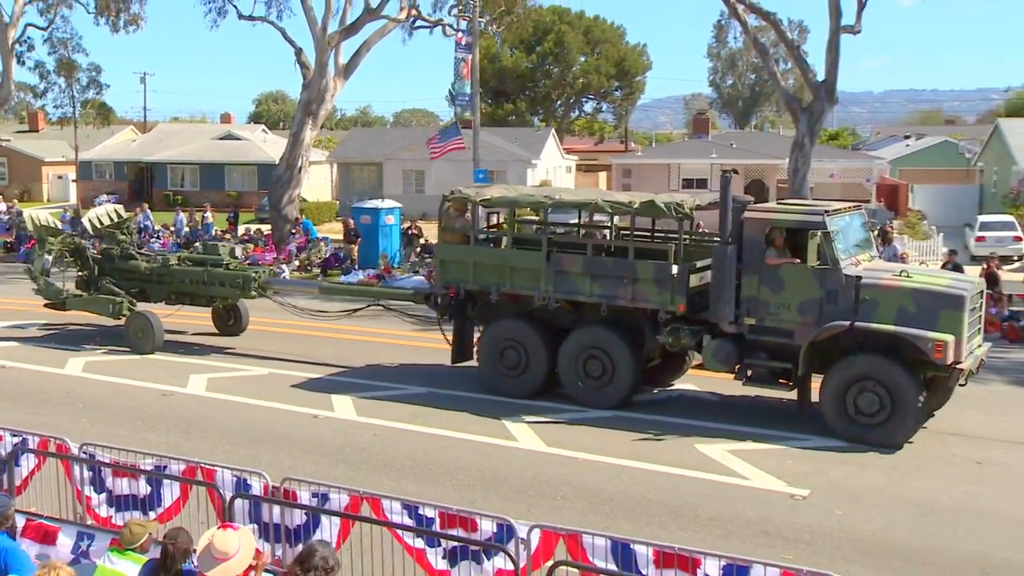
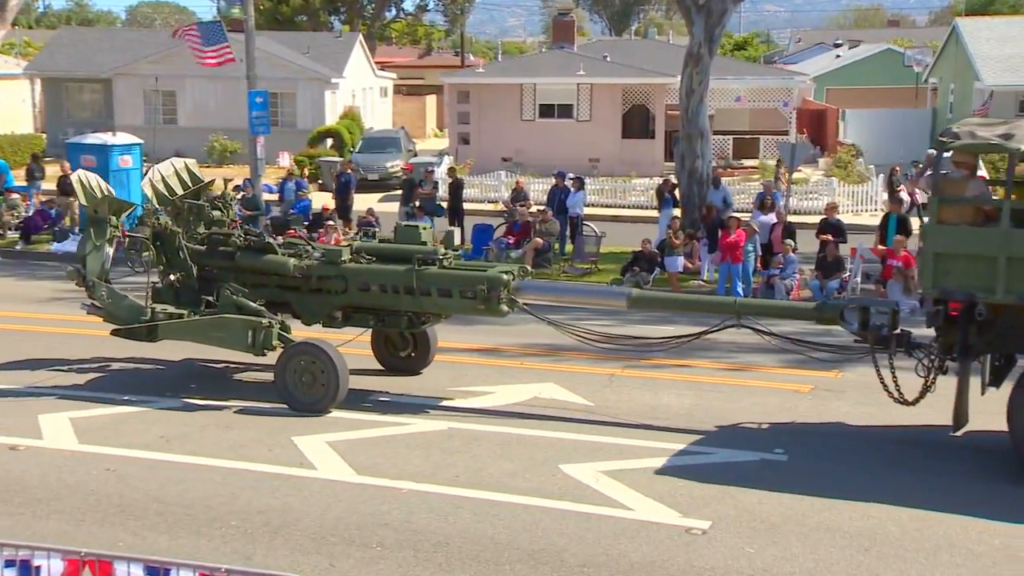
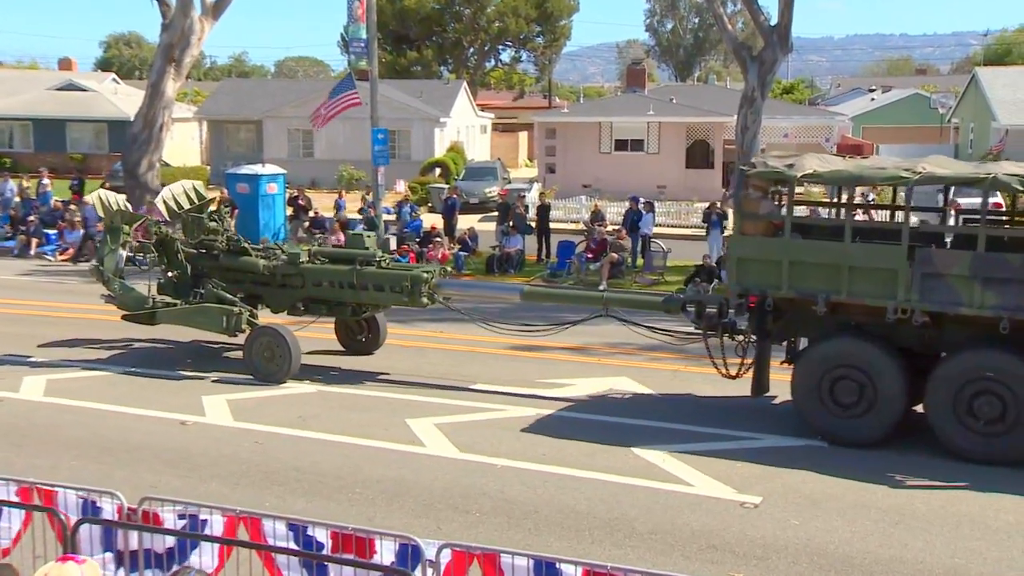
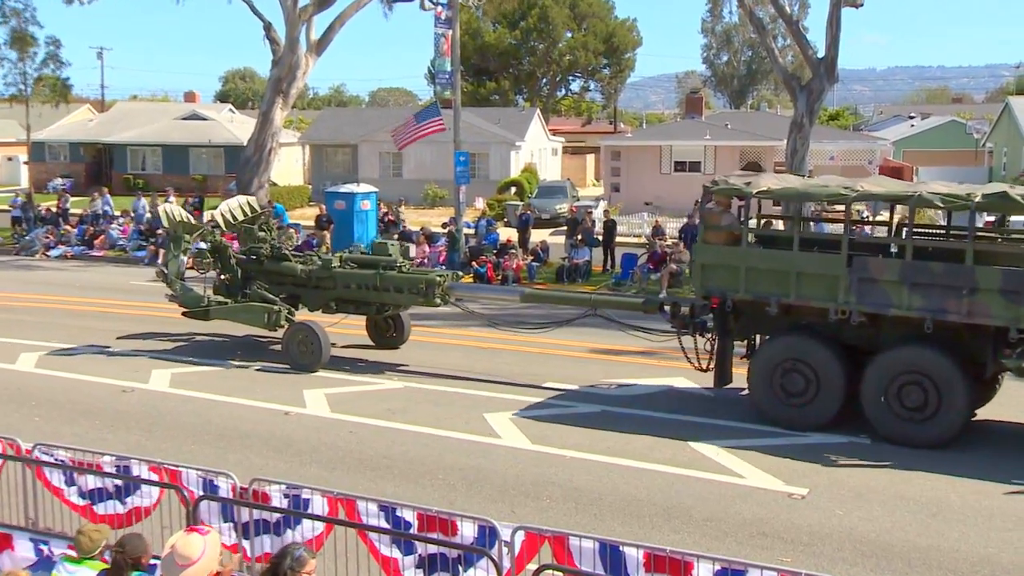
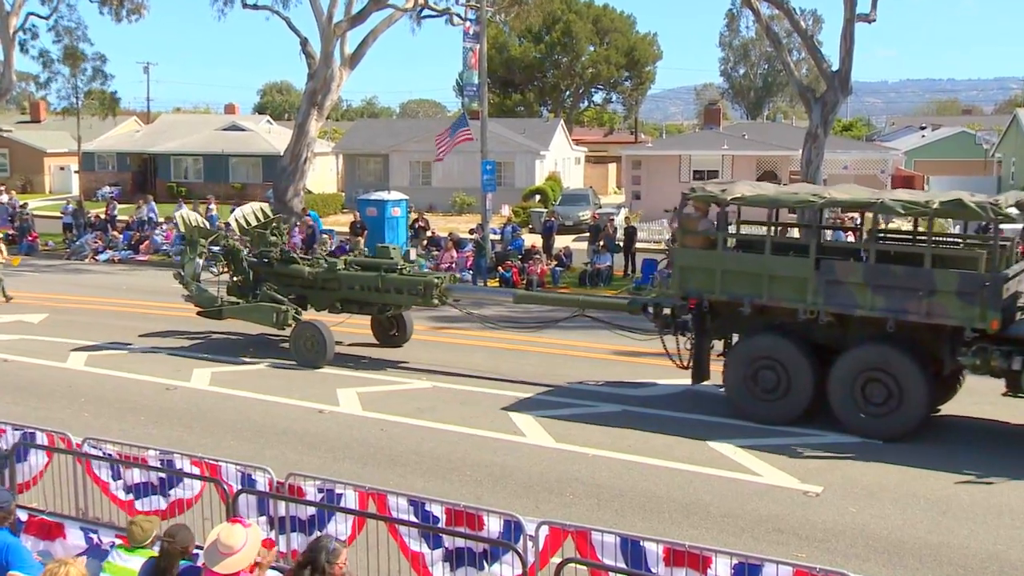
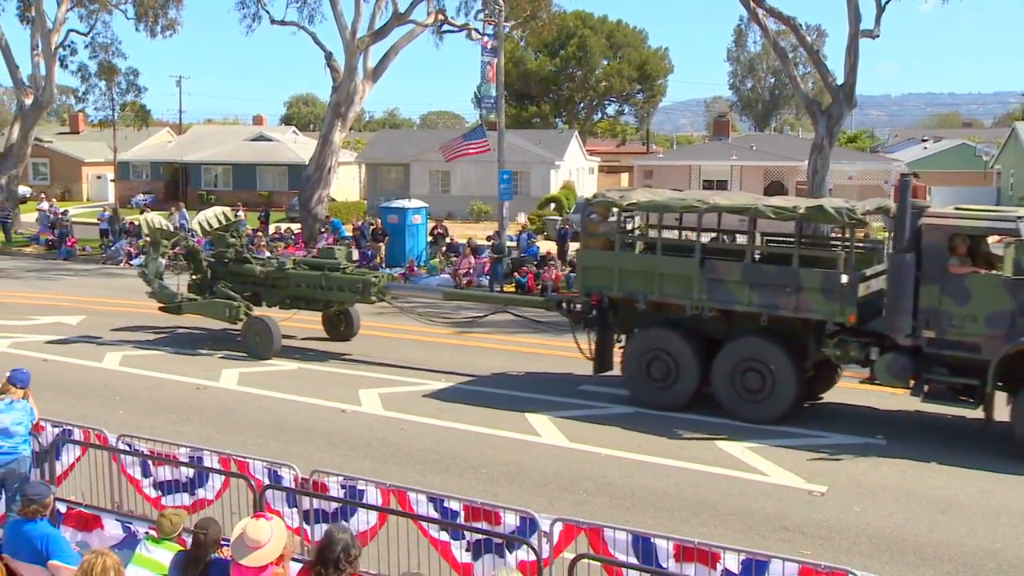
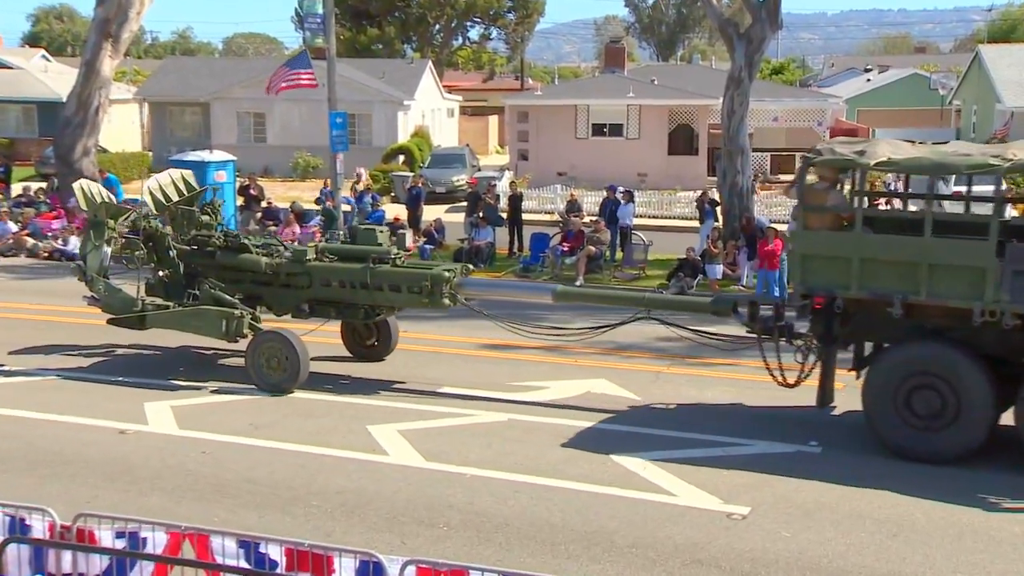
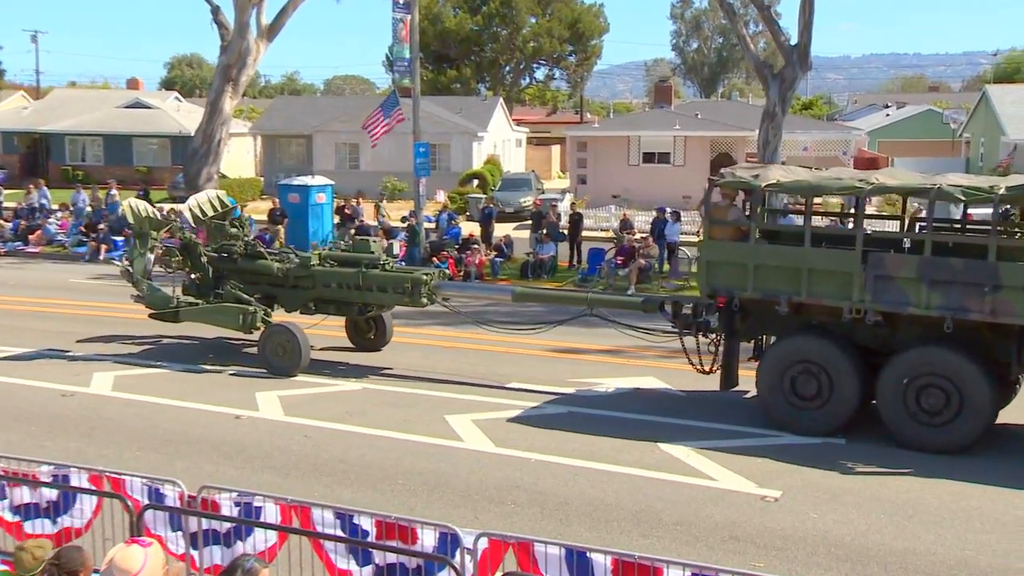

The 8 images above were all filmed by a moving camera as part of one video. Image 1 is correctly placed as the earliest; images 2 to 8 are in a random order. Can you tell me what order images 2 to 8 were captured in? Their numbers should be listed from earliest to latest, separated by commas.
6, 5, 4, 8, 3, 7, 2
